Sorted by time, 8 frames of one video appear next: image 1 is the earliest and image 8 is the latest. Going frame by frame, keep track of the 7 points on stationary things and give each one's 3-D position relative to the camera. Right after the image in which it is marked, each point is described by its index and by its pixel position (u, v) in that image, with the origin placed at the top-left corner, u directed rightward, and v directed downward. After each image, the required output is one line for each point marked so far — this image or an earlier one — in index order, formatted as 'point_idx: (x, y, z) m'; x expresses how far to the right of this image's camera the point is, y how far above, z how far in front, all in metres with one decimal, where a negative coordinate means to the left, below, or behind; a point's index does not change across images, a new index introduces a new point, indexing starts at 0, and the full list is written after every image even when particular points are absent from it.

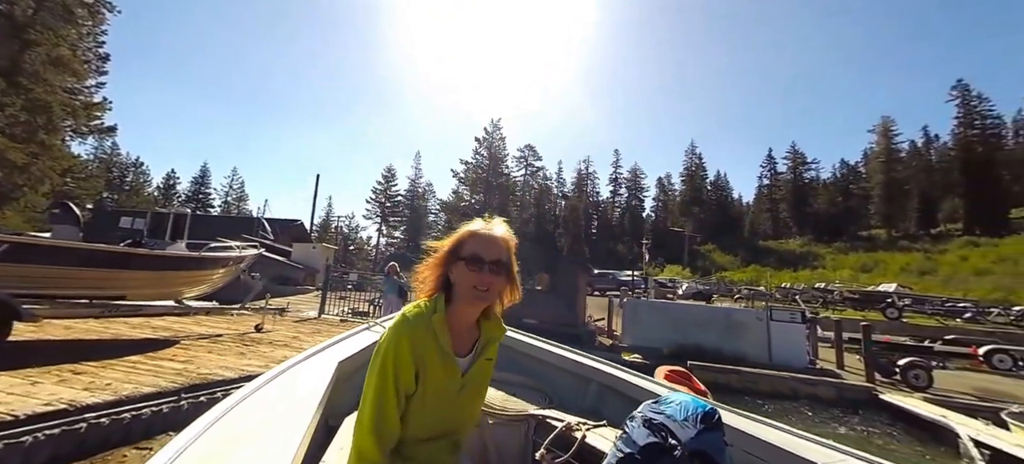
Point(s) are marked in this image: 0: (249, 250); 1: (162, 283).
0: (-6.3, -0.6, +10.5) m
1: (-6.4, -1.1, +8.4) m
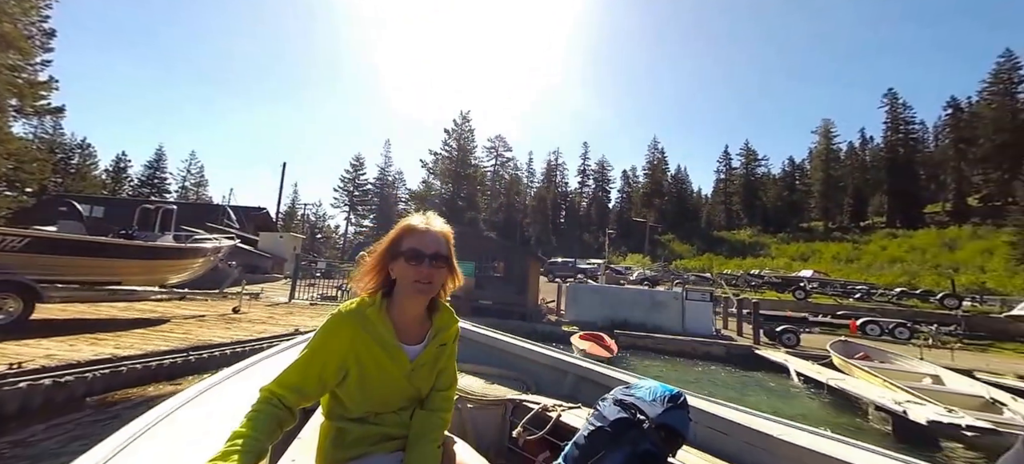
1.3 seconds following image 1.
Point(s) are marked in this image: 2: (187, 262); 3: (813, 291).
0: (-7.5, -0.4, +11.2) m
1: (-7.4, -0.9, +9.1) m
2: (-7.4, -0.8, +9.8) m
3: (+14.2, -2.9, +19.2) m
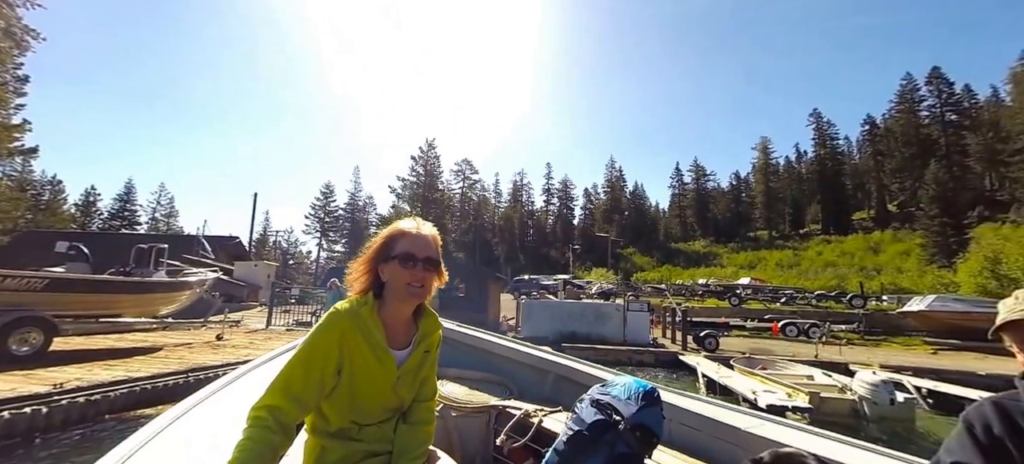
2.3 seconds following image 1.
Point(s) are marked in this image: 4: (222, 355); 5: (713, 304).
0: (-8.6, -1.3, +11.9) m
1: (-8.4, -1.7, +9.8) m
2: (-8.4, -1.7, +10.4) m
3: (+12.5, -3.6, +21.3) m
4: (-6.3, -2.7, +9.2) m
5: (+10.1, -3.6, +19.9) m
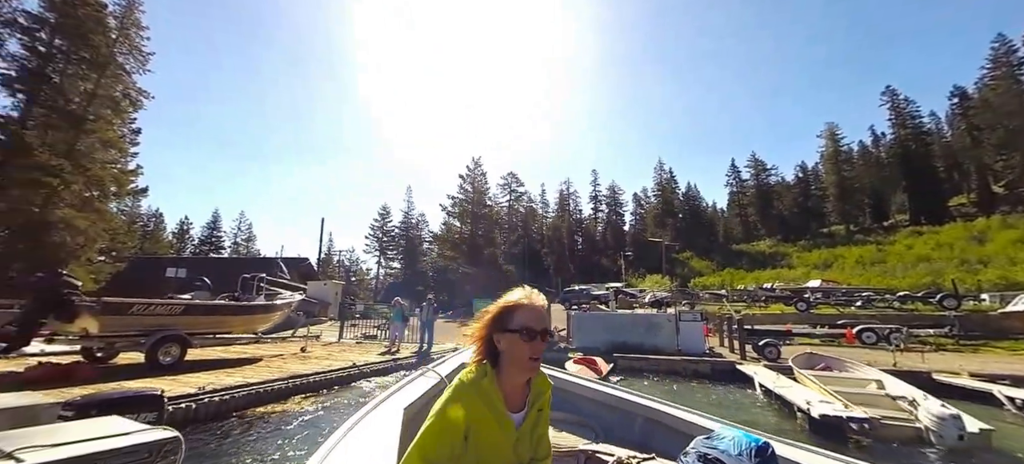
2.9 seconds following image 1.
0: (-7.1, -2.2, +13.1) m
1: (-7.1, -2.5, +11.0) m
2: (-7.0, -2.5, +11.7) m
3: (+15.2, -3.5, +19.8) m
4: (-5.1, -3.4, +10.1) m
5: (+12.6, -3.6, +18.7) m
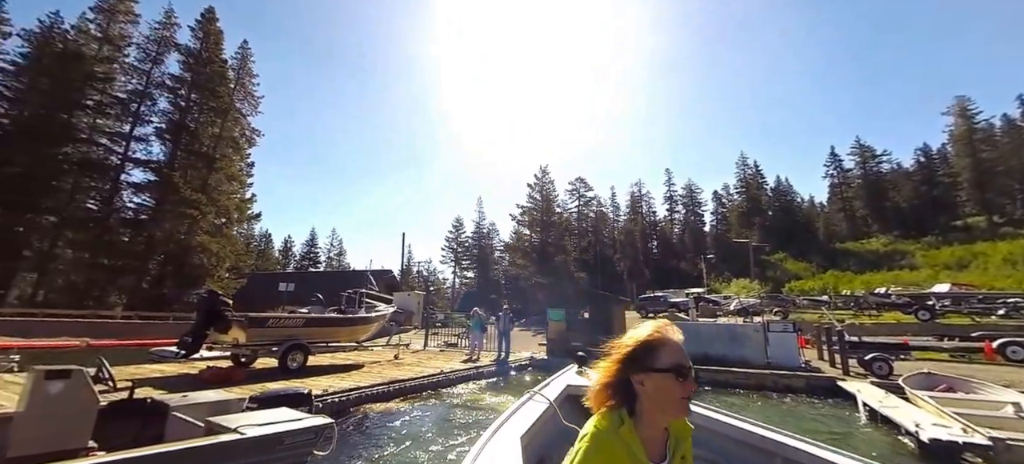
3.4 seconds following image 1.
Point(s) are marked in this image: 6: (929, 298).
0: (-4.6, -2.7, +14.3) m
1: (-5.0, -3.1, +12.3) m
2: (-4.8, -3.0, +12.9) m
3: (+18.5, -3.3, +17.0) m
4: (-3.1, -3.9, +11.0) m
5: (+15.8, -3.5, +16.4) m
6: (+19.2, -2.9, +18.2) m
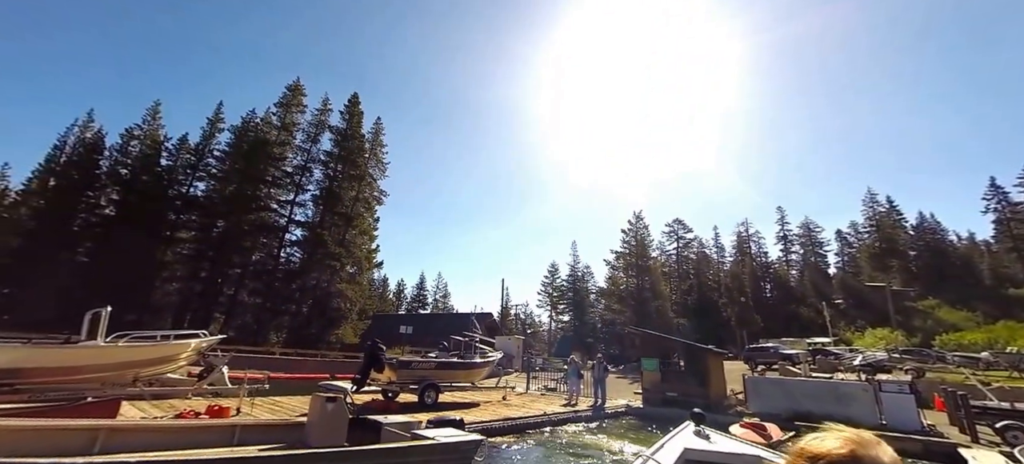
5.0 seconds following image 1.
0: (-0.8, -4.9, +16.4) m
1: (-1.6, -5.1, +14.4) m
2: (-1.3, -5.0, +15.0) m
3: (+22.3, -5.0, +13.6) m
4: (-0.1, -5.7, +12.7) m
5: (+19.5, -5.2, +13.6) m
6: (+23.3, -4.7, +14.7) m
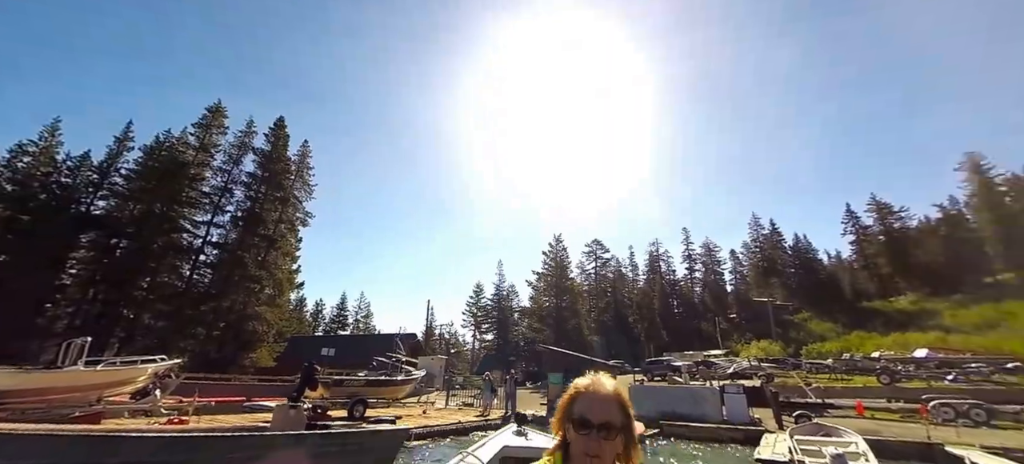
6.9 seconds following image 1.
0: (-4.3, -5.9, +17.0) m
1: (-4.8, -6.0, +14.9) m
2: (-4.6, -6.0, +15.6) m
3: (+19.0, -6.4, +17.9) m
4: (-3.0, -6.6, +13.5) m
5: (+16.2, -6.6, +17.5) m
6: (+19.7, -6.2, +19.1) m
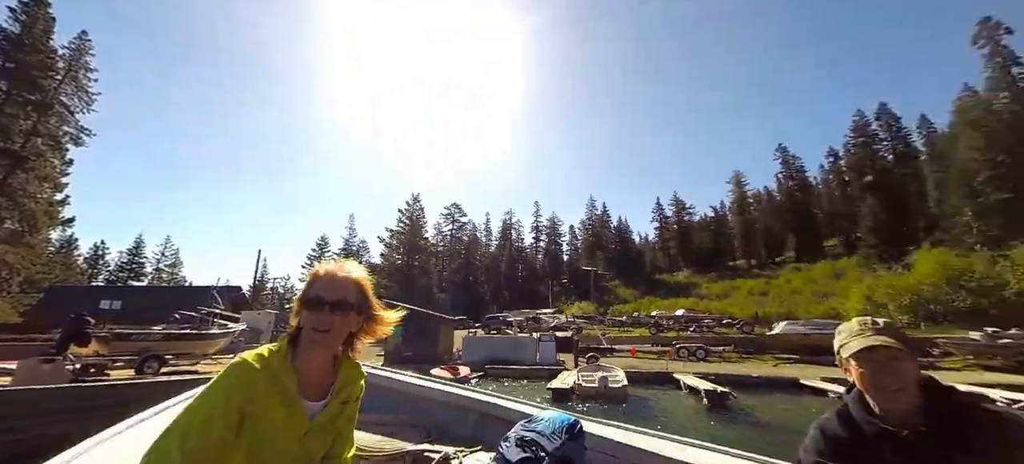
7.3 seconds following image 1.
0: (-10.8, -3.6, +15.4) m
1: (-10.6, -3.8, +13.3) m
2: (-10.6, -3.8, +13.9) m
3: (+10.6, -5.8, +24.3) m
4: (-8.5, -4.7, +12.6) m
5: (+8.1, -5.8, +23.0) m
6: (+10.9, -5.5, +25.7) m
